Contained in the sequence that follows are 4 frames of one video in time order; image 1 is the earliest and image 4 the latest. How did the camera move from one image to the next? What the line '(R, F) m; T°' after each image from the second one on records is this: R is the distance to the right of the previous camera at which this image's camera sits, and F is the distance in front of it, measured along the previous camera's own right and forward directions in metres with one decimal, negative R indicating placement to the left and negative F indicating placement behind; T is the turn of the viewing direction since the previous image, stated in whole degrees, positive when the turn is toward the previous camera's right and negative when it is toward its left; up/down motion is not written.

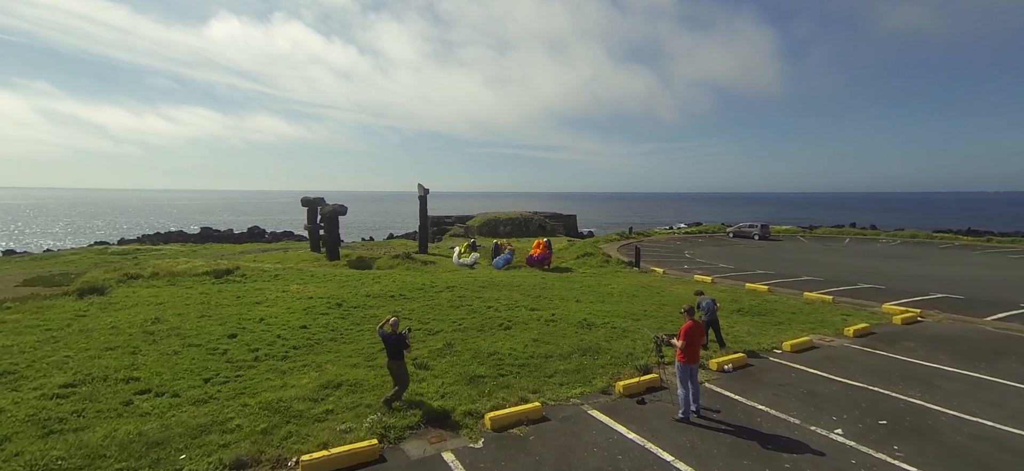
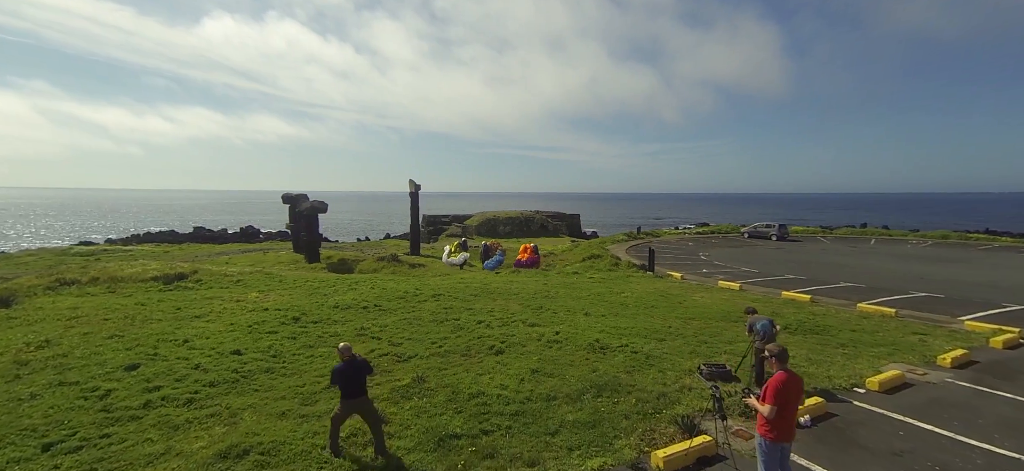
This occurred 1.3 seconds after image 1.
(+0.2, +2.2) m; 0°
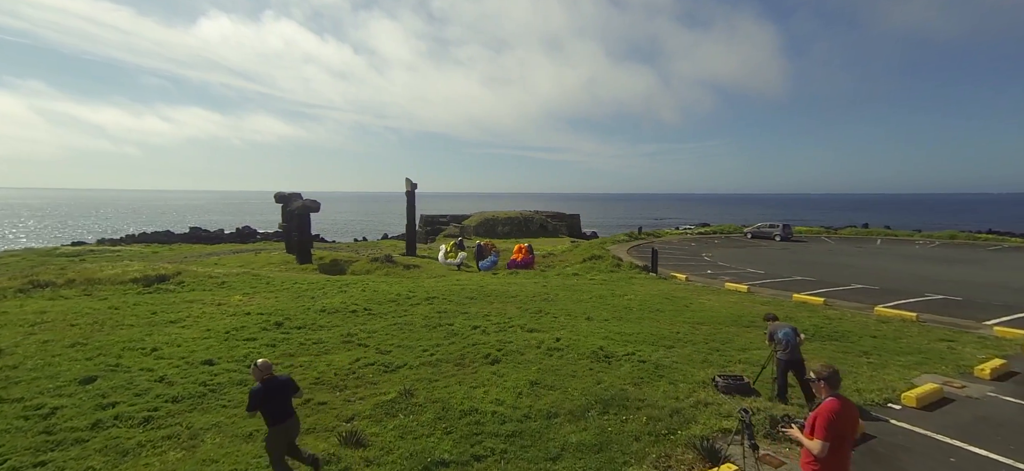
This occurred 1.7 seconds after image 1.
(0.0, +0.6) m; 0°
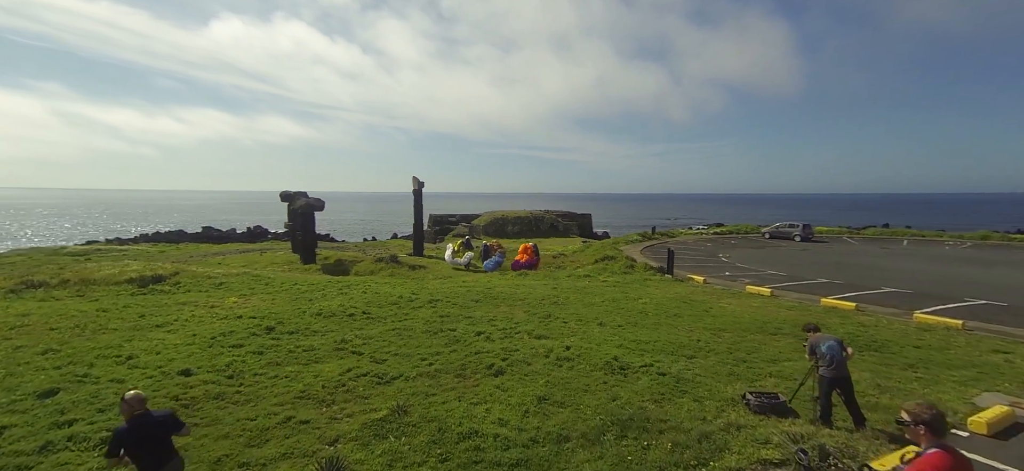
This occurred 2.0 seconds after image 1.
(+0.1, +0.7) m; -1°
